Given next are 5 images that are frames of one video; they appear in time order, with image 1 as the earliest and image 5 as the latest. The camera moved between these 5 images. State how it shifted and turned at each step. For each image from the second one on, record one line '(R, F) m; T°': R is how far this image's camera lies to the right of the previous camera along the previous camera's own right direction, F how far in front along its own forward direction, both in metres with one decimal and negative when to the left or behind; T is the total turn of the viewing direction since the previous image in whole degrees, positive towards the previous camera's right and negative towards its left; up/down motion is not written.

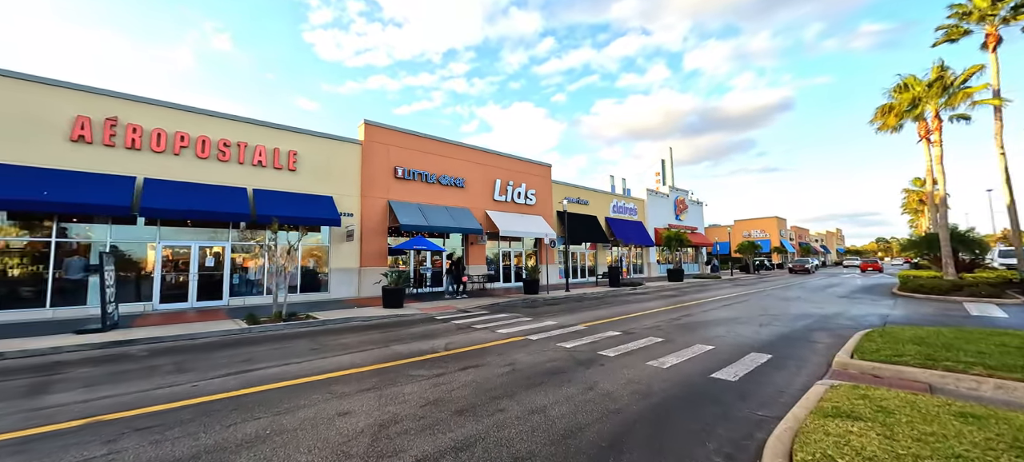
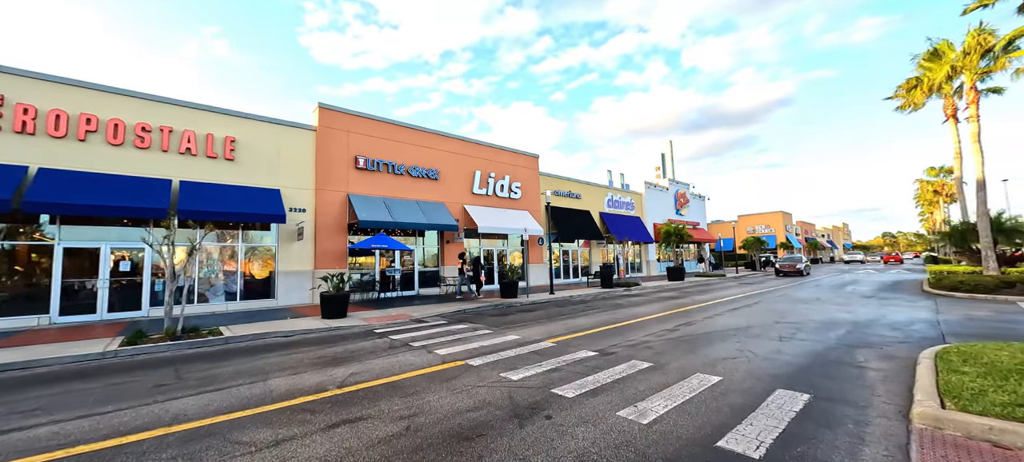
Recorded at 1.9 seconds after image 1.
(+1.2, +2.2) m; 0°
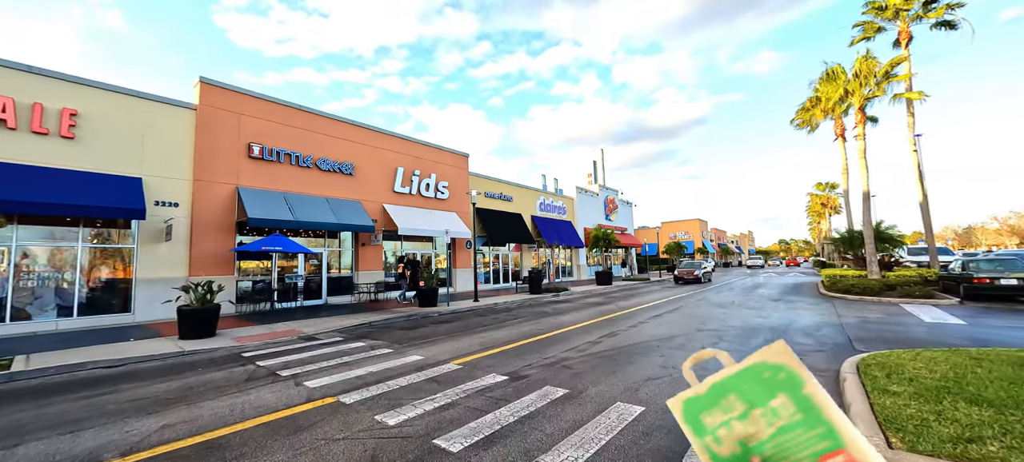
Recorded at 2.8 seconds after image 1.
(+0.6, +1.1) m; +9°
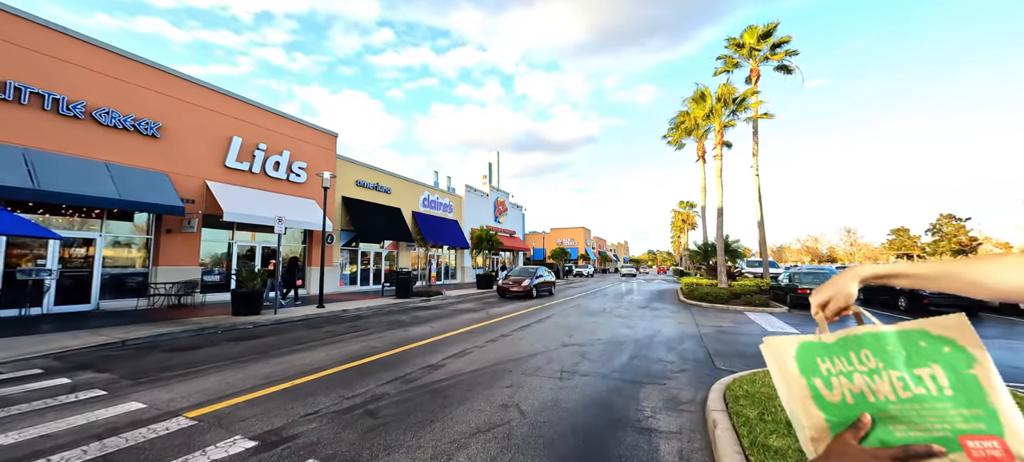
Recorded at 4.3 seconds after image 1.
(+1.1, +1.6) m; +15°
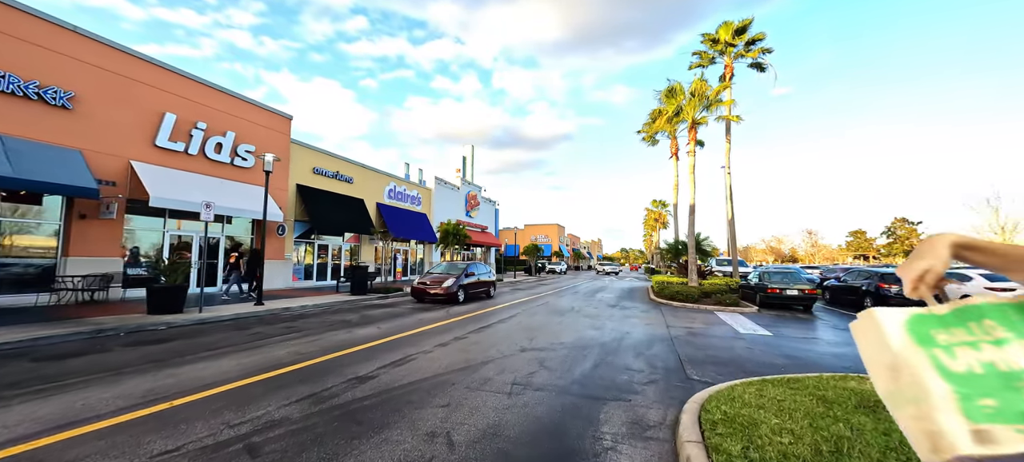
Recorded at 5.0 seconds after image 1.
(+0.4, +0.8) m; +4°
